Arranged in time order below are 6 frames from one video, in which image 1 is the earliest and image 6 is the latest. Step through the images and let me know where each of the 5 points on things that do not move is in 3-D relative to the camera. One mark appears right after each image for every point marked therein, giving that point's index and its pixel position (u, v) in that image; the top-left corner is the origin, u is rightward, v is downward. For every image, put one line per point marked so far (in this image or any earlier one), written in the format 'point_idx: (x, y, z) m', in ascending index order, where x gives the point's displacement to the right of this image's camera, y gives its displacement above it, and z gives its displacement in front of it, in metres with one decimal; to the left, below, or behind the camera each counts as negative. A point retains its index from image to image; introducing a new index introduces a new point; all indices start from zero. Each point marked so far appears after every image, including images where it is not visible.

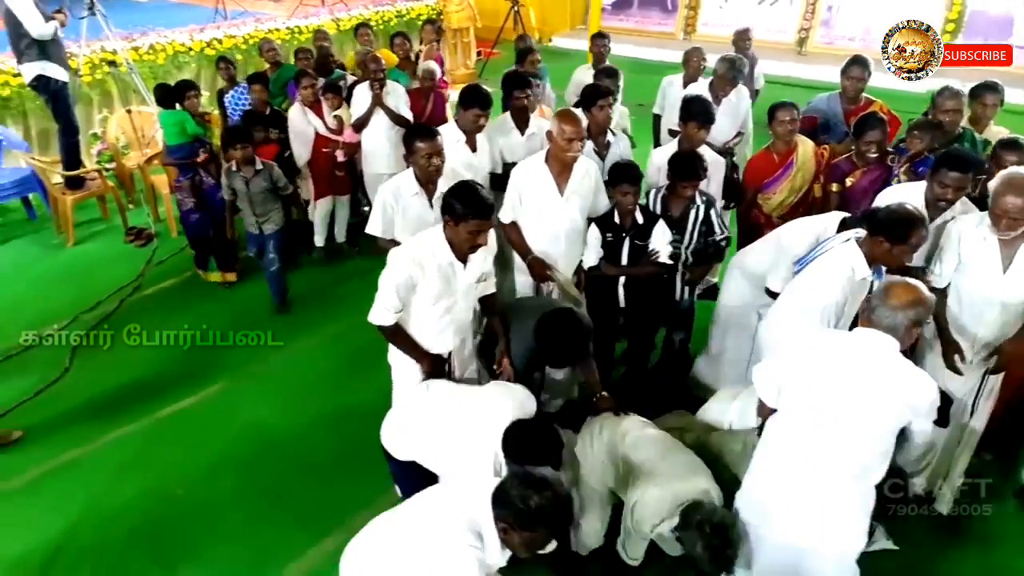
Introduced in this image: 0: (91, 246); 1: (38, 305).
0: (-3.2, +0.3, +5.5) m
1: (-3.2, -0.2, +4.6) m
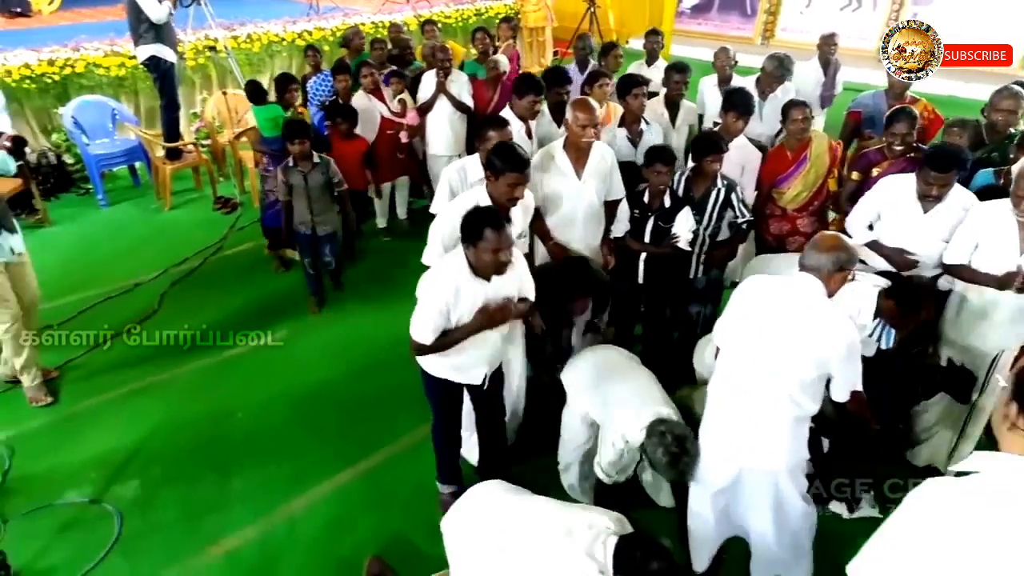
0: (-2.8, +0.6, +6.2) m
1: (-2.9, +0.2, +5.3) m
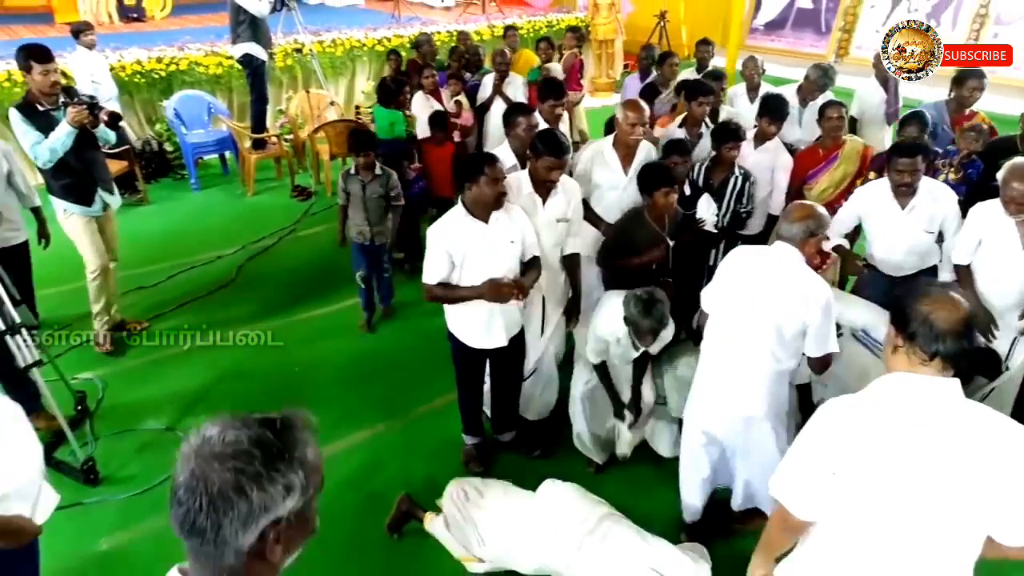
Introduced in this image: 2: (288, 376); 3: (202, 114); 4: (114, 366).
0: (-2.3, +0.8, +6.8) m
1: (-2.5, +0.4, +5.9) m
2: (-1.3, -0.5, +4.1) m
3: (-3.1, +1.7, +7.1) m
4: (-2.3, -0.4, +4.1) m
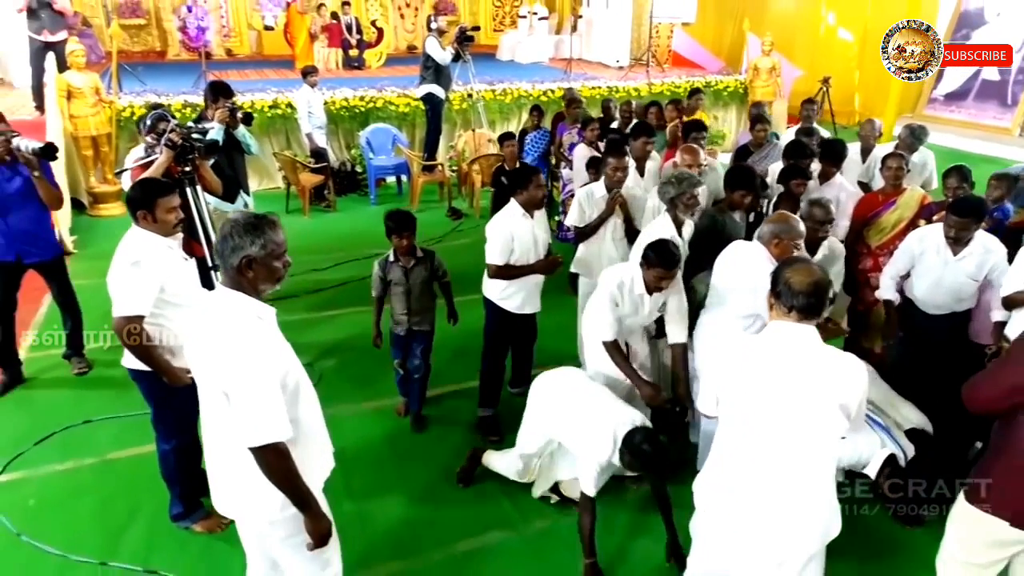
0: (-1.0, +0.8, +8.0) m
1: (-1.4, +0.5, +7.2) m
2: (-0.8, -0.4, +5.1) m
3: (-1.5, +1.7, +8.6) m
4: (-1.7, -0.2, +5.4) m
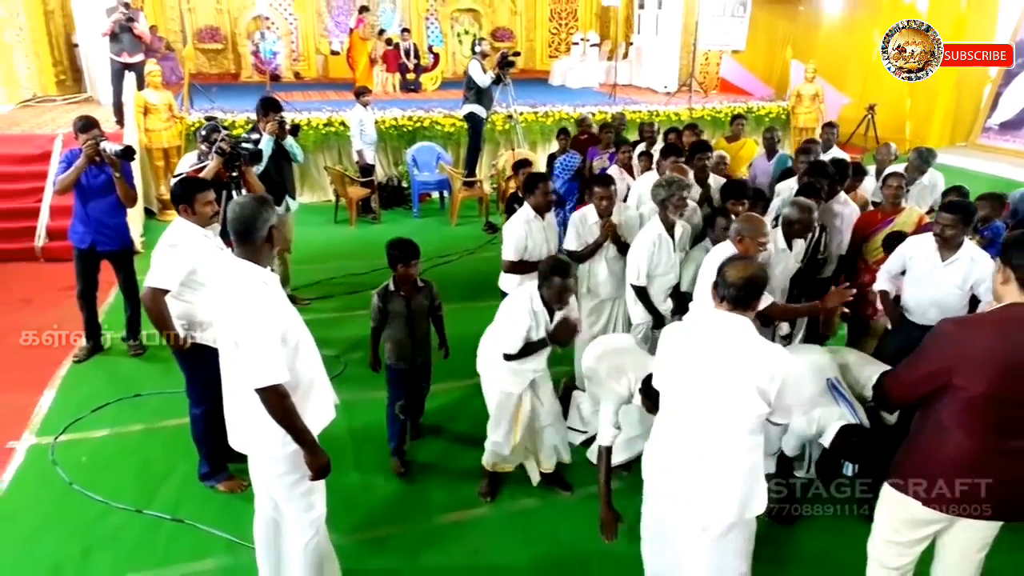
0: (-0.6, +0.7, +8.5) m
1: (-1.1, +0.4, +7.7) m
2: (-0.6, -0.4, +5.5) m
3: (-1.0, +1.6, +9.1) m
4: (-1.6, -0.2, +5.8) m
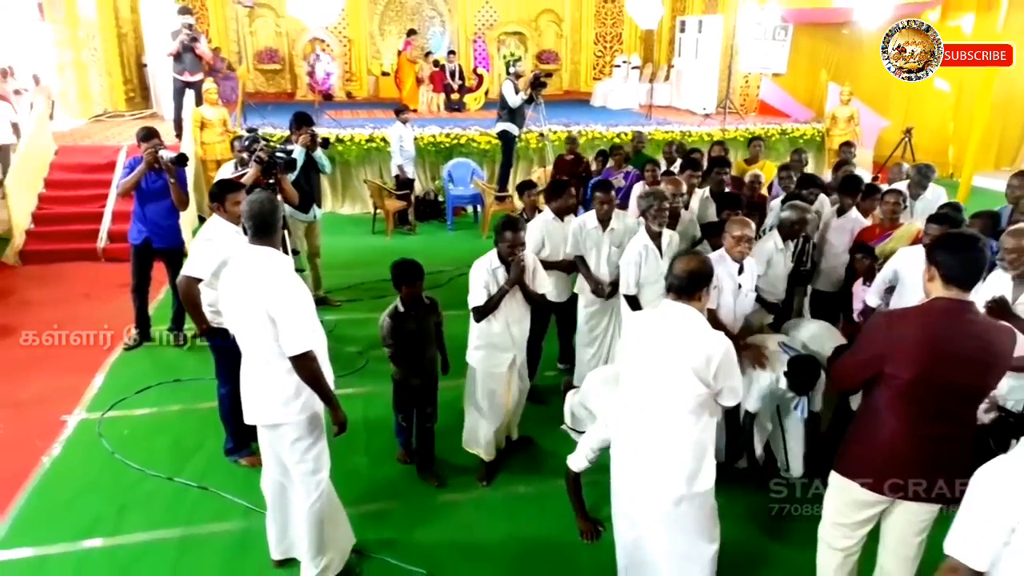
0: (-0.2, +0.6, +8.8) m
1: (-0.8, +0.3, +8.0) m
2: (-0.5, -0.4, +5.8) m
3: (-0.6, +1.5, +9.5) m
4: (-1.4, -0.2, +6.2) m
